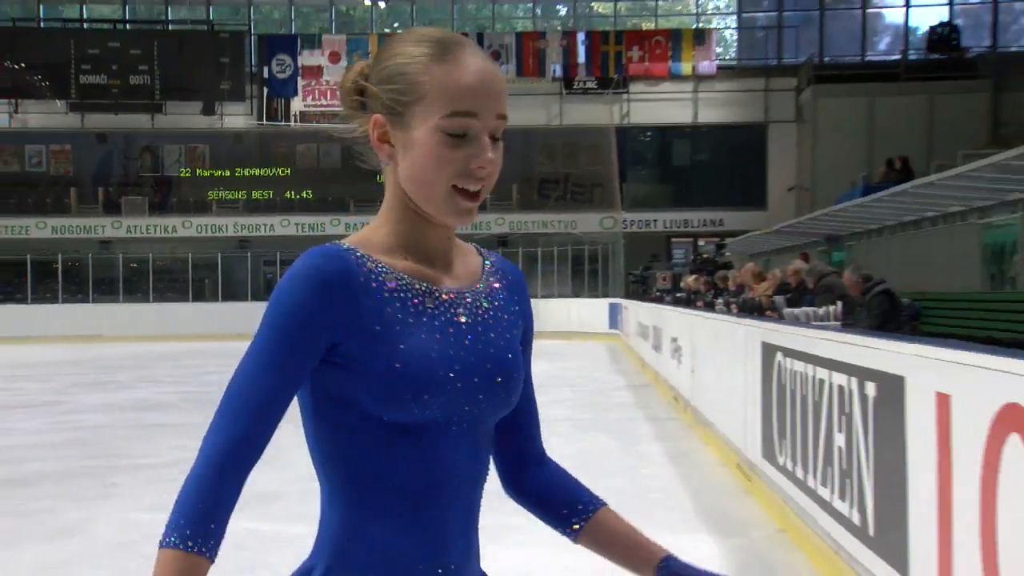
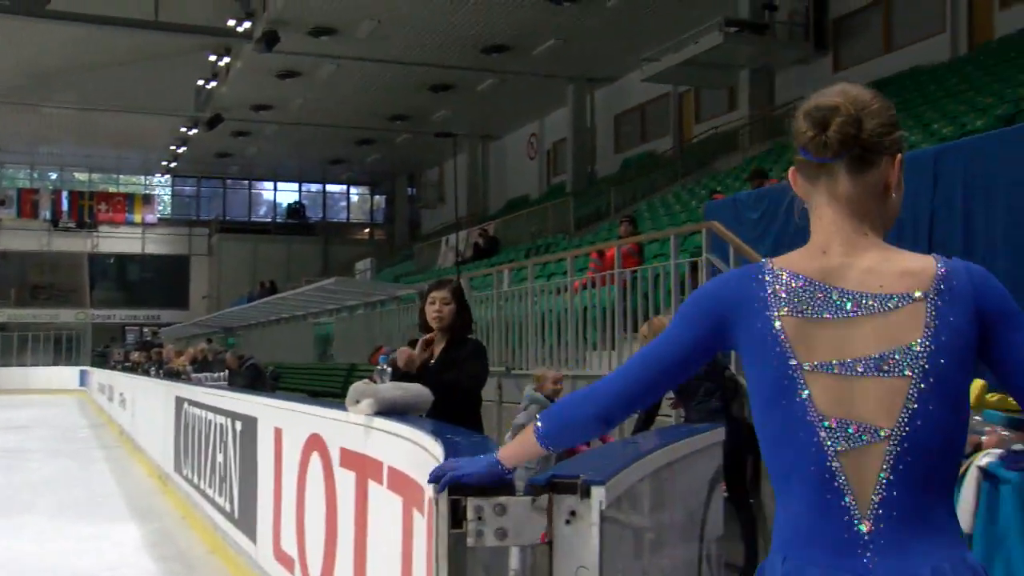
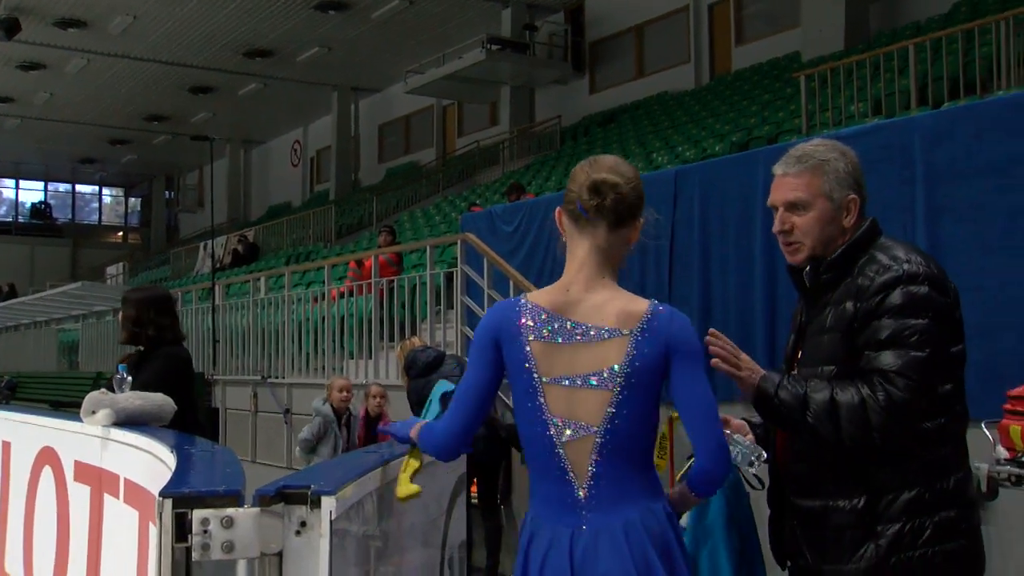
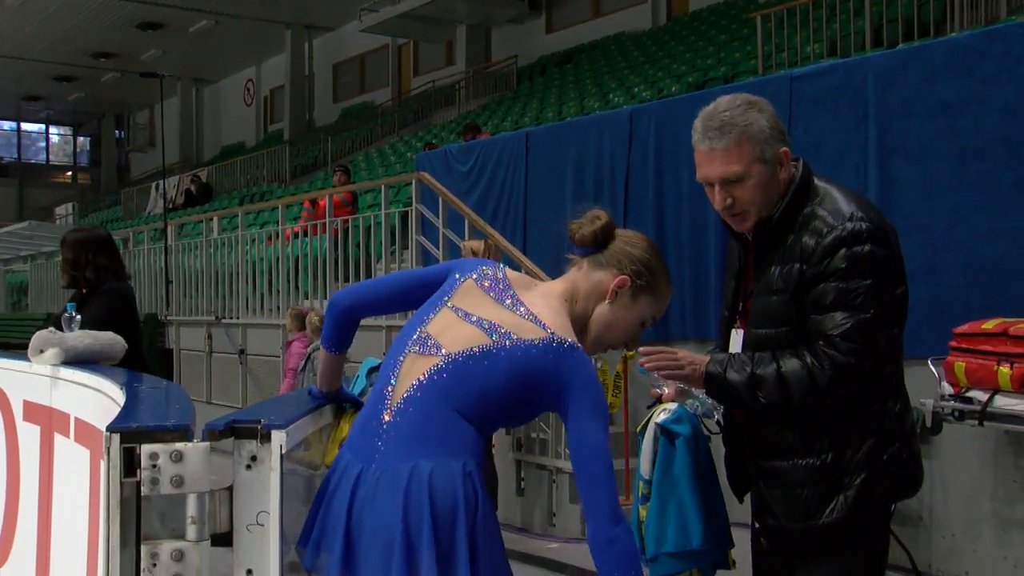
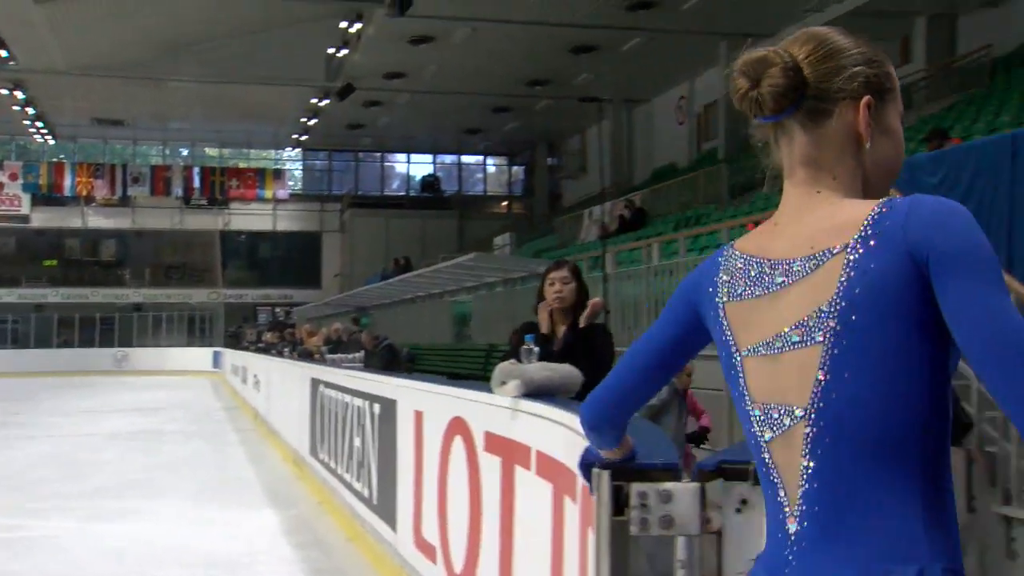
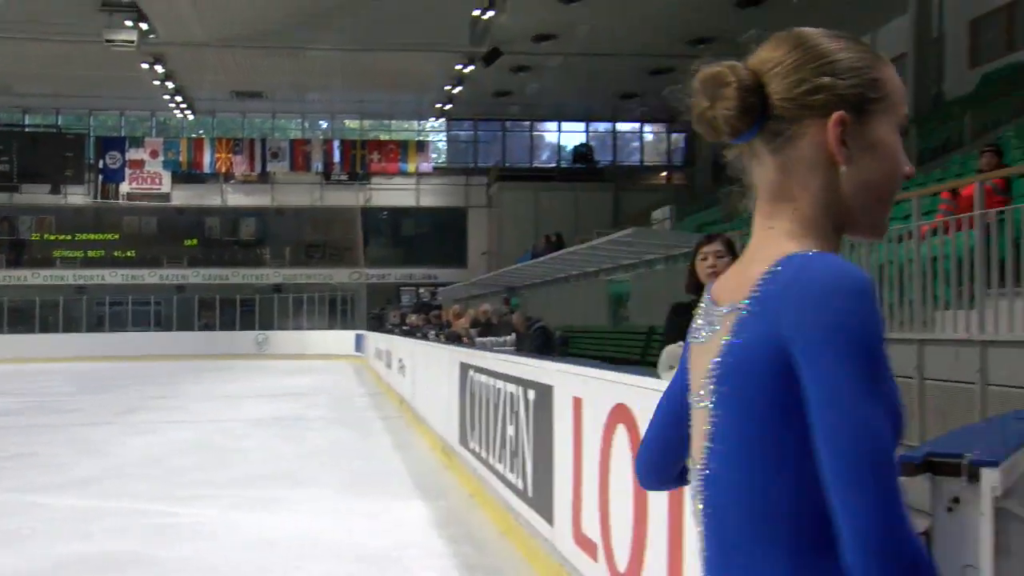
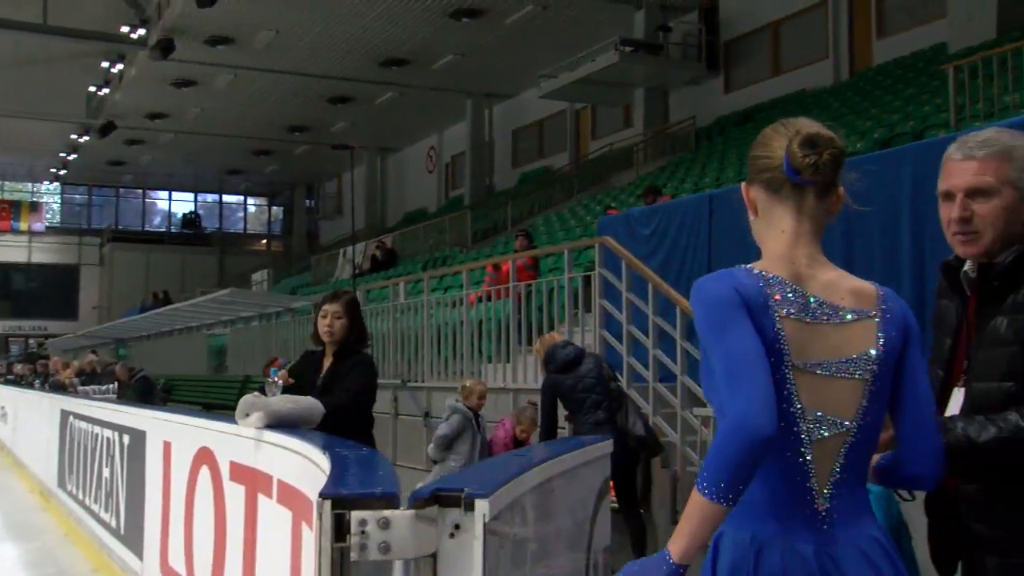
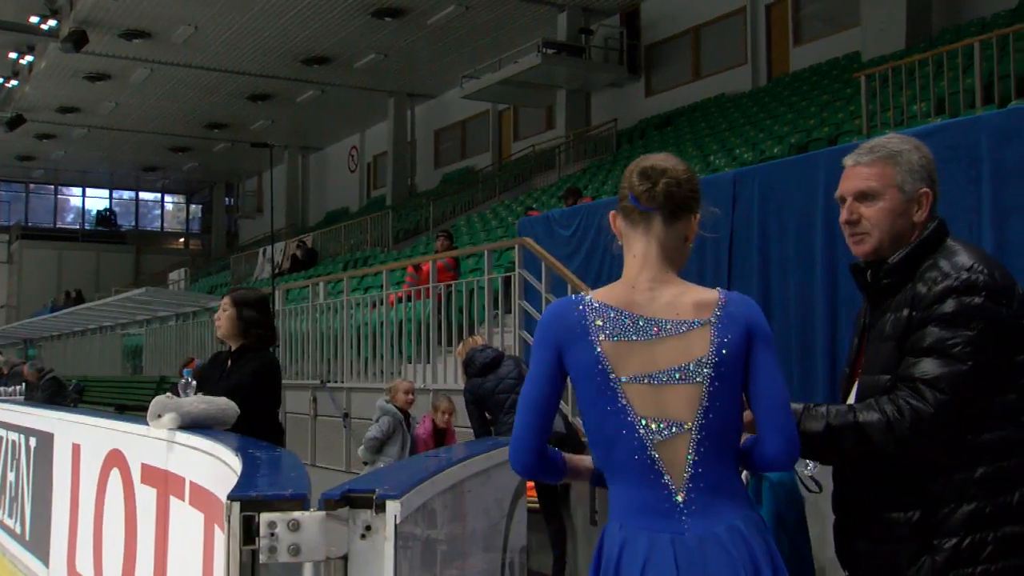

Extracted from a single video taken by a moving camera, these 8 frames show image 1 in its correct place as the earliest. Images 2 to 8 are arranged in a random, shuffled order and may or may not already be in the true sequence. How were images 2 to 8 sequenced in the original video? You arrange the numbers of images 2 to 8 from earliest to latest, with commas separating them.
6, 5, 2, 7, 8, 3, 4
